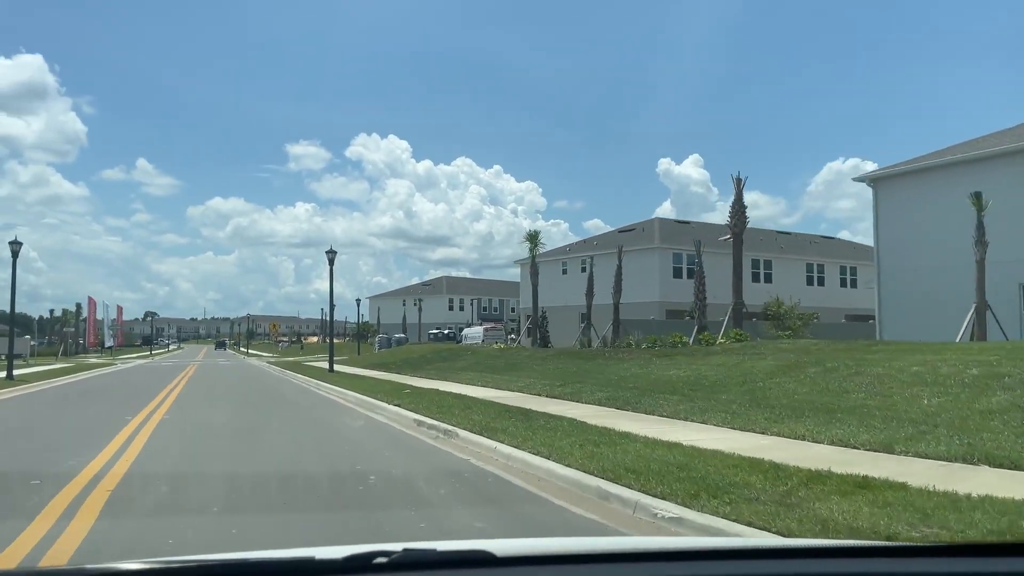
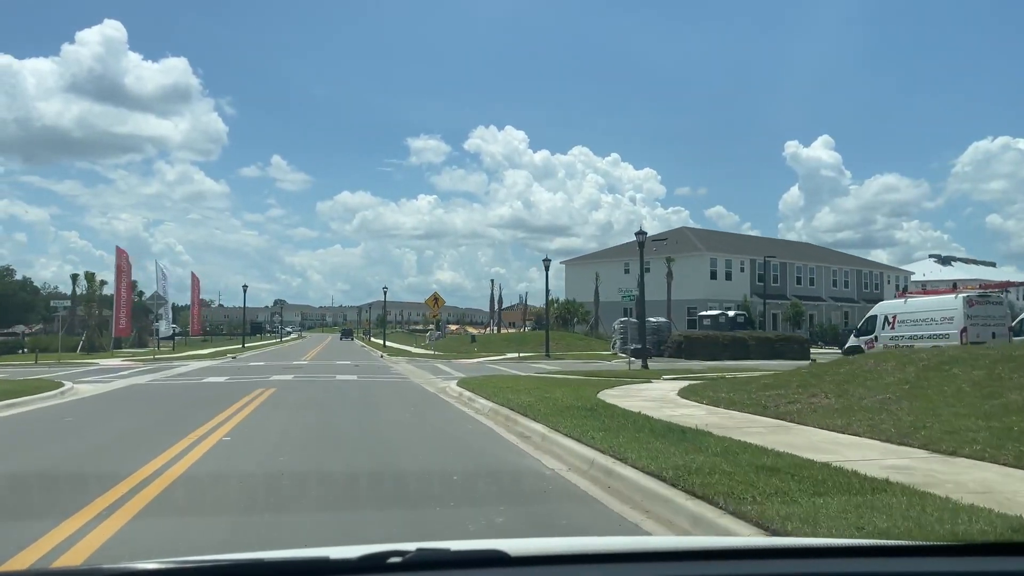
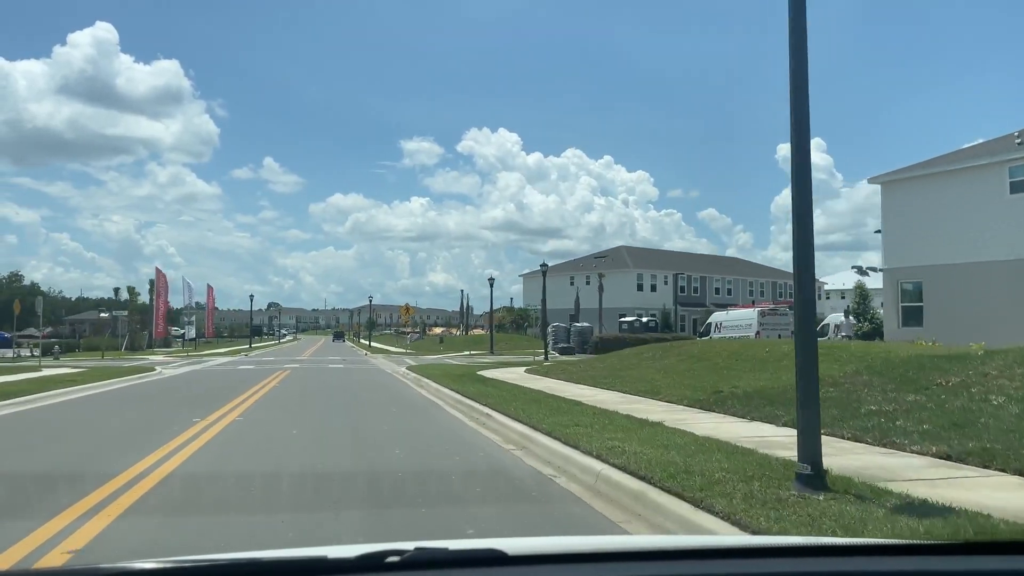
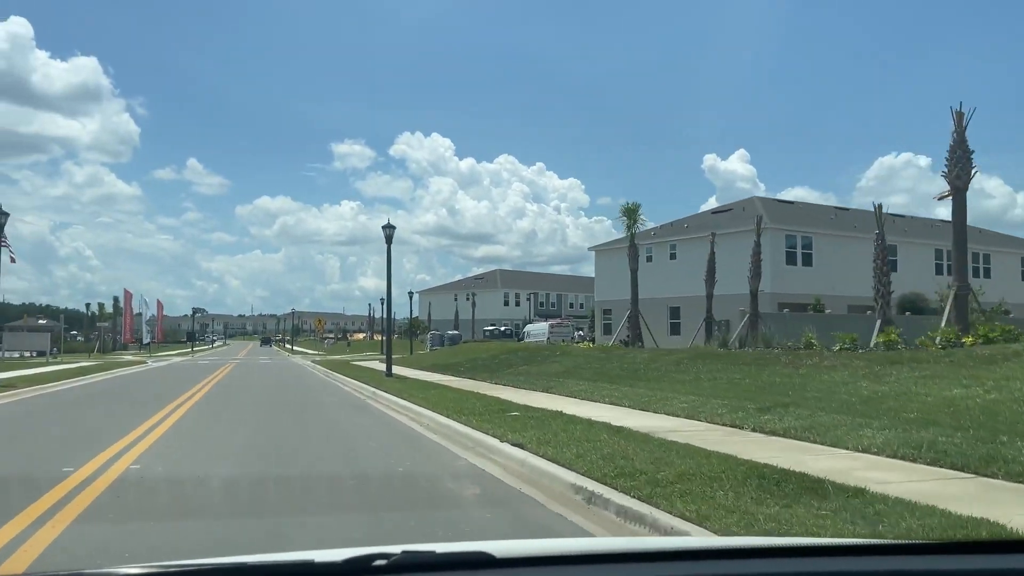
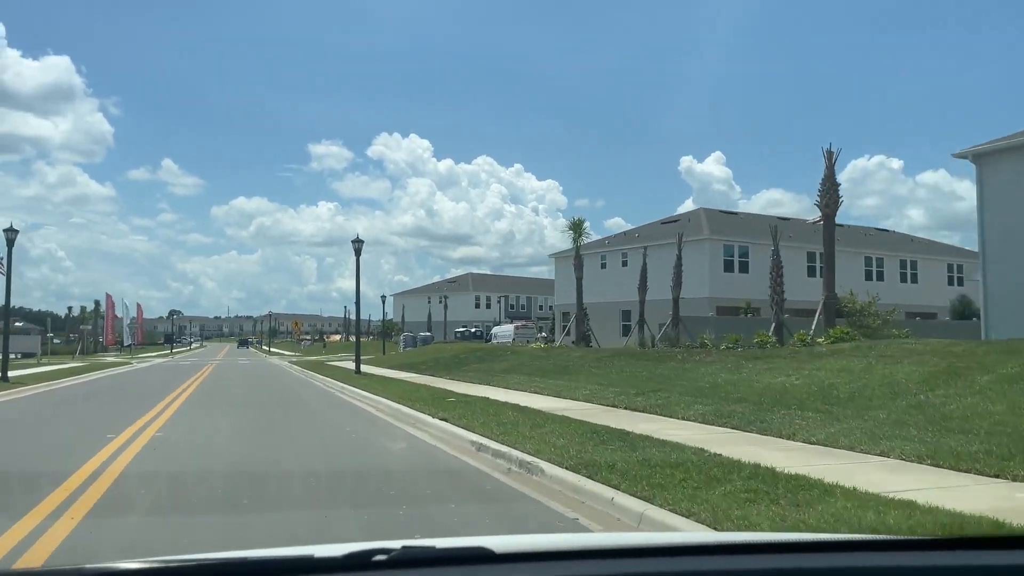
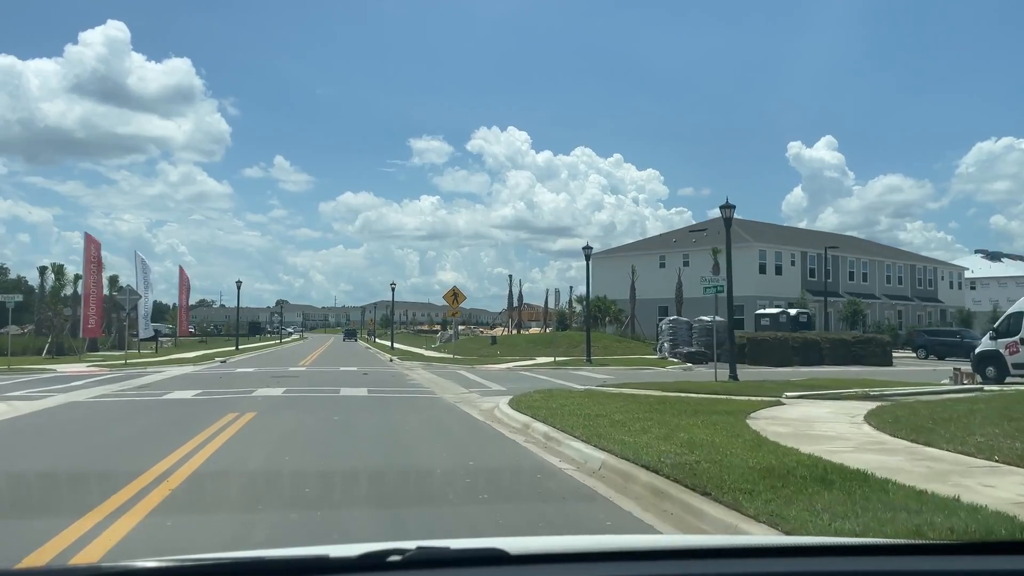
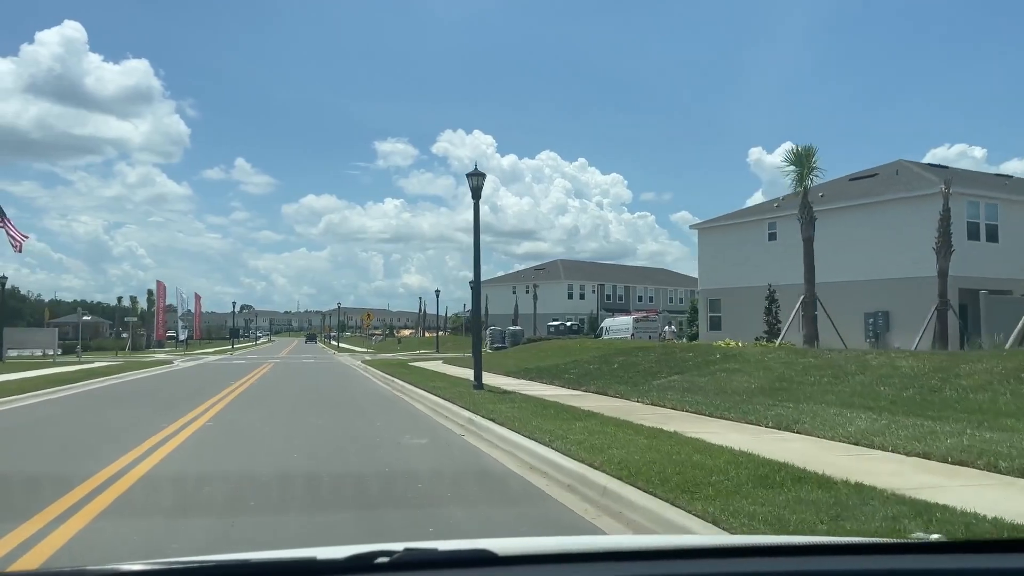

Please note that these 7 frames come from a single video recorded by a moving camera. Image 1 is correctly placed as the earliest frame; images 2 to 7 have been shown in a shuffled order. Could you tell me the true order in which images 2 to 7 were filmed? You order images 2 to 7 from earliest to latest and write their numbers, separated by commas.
5, 4, 7, 3, 2, 6
